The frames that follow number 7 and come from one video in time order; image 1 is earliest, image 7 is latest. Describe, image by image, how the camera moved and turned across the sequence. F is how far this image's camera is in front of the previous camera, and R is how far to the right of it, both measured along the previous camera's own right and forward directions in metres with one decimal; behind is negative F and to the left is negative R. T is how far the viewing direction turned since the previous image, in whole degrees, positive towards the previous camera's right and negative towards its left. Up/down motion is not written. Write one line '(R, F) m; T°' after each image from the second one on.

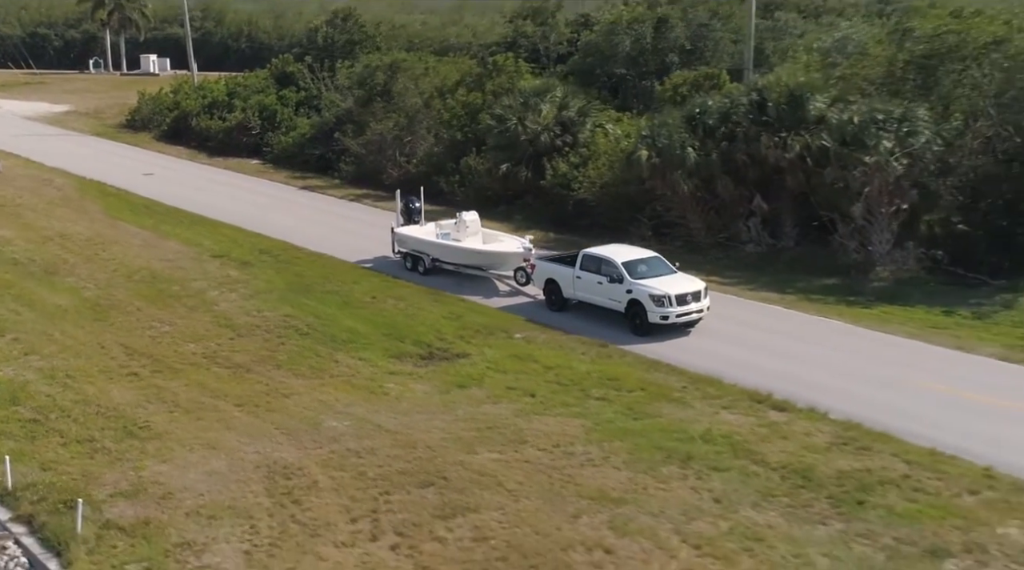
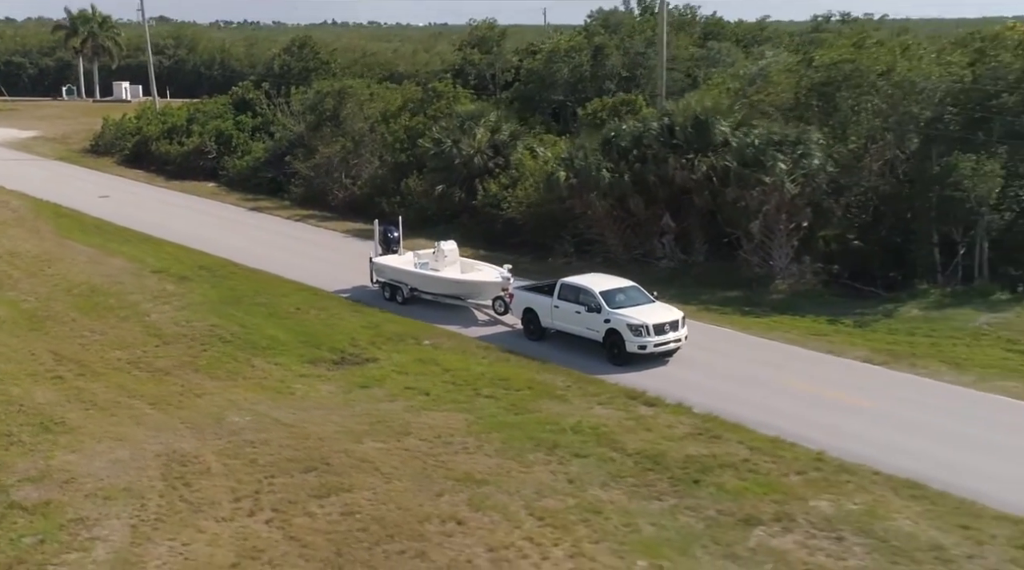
(+1.5, -1.4) m; +1°
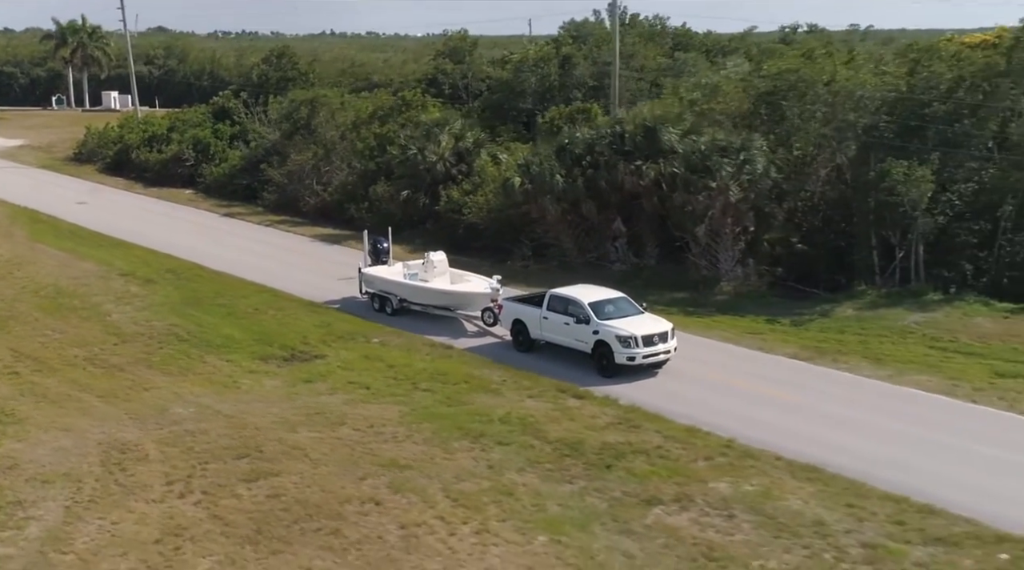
(+1.1, -0.8) m; 0°
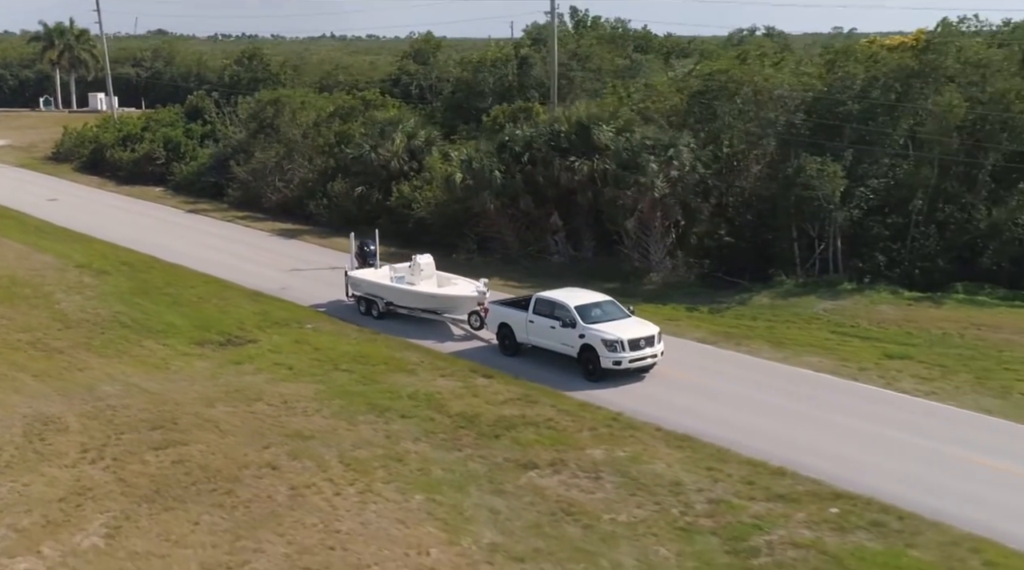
(+1.5, -1.0) m; 0°
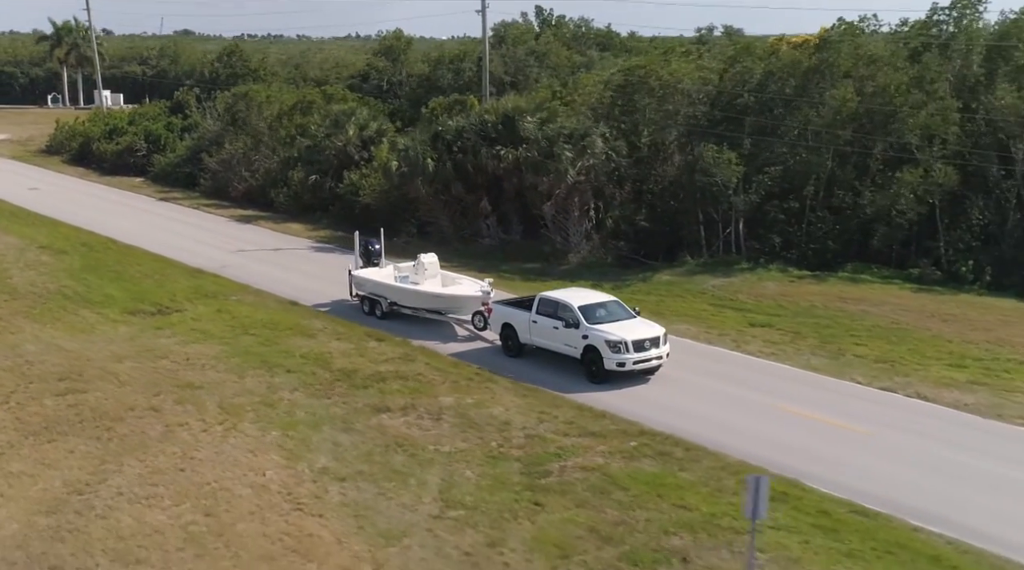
(+2.5, -1.7) m; 0°
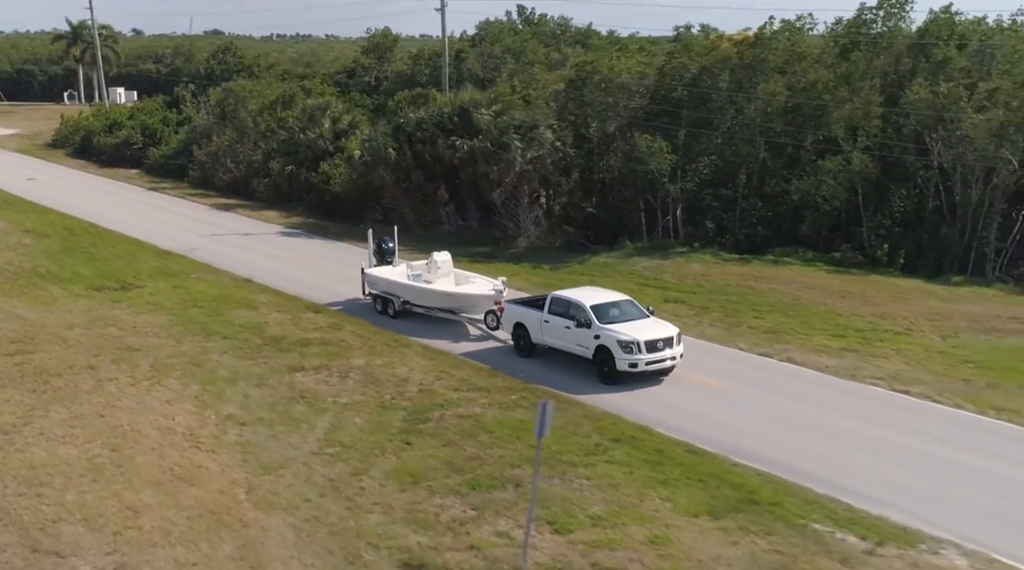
(+1.9, -1.4) m; -1°
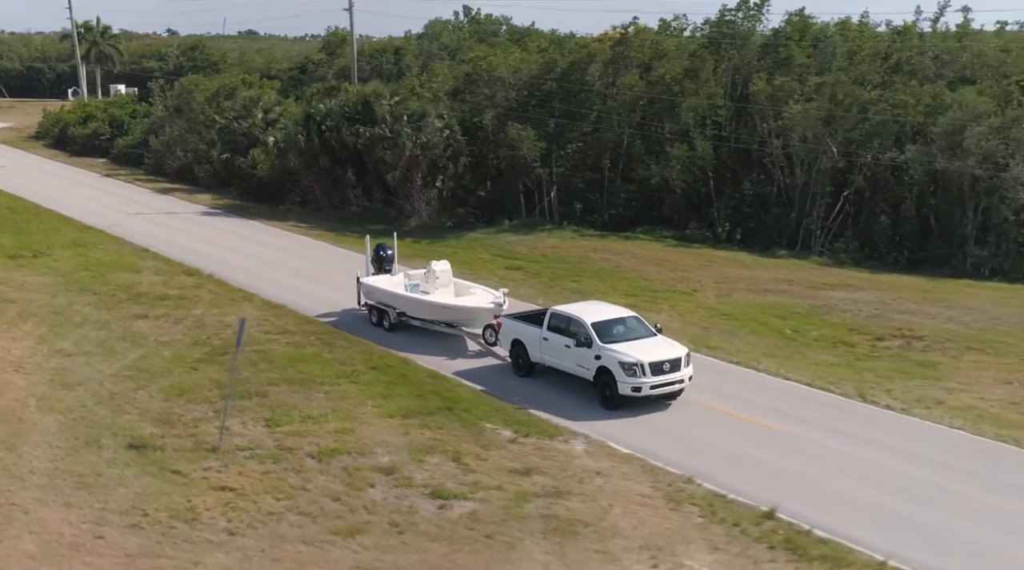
(+3.7, -2.3) m; 0°
